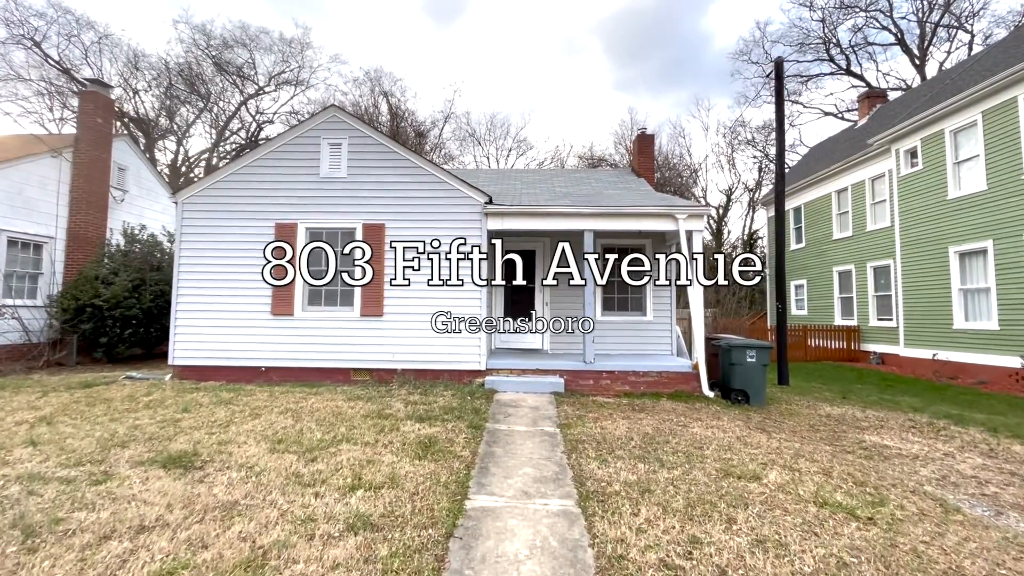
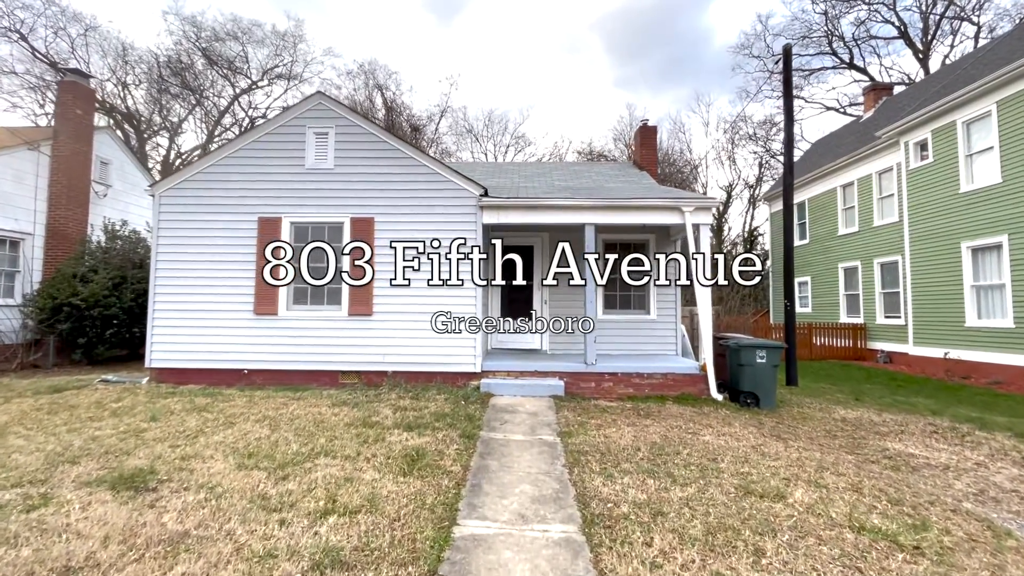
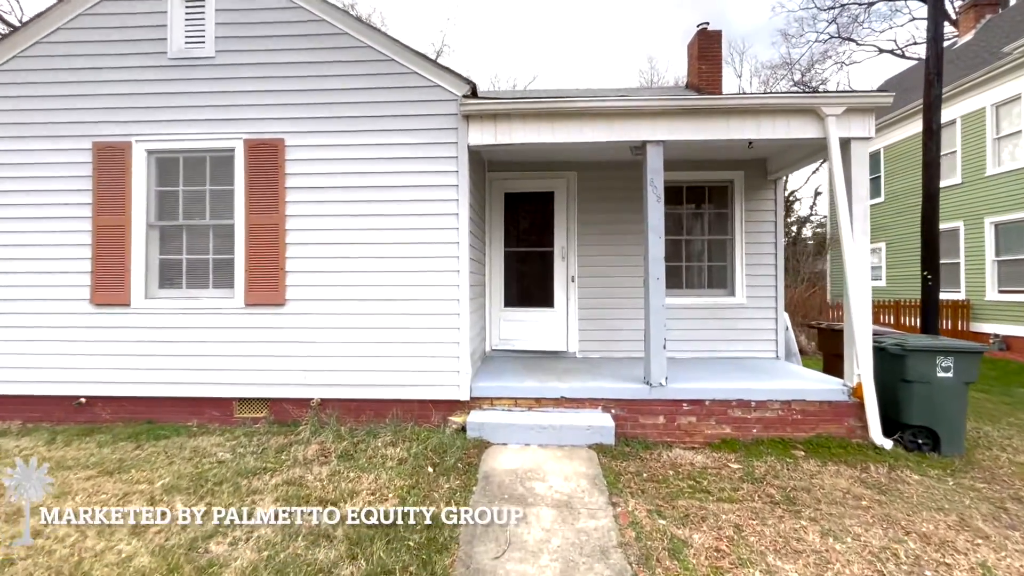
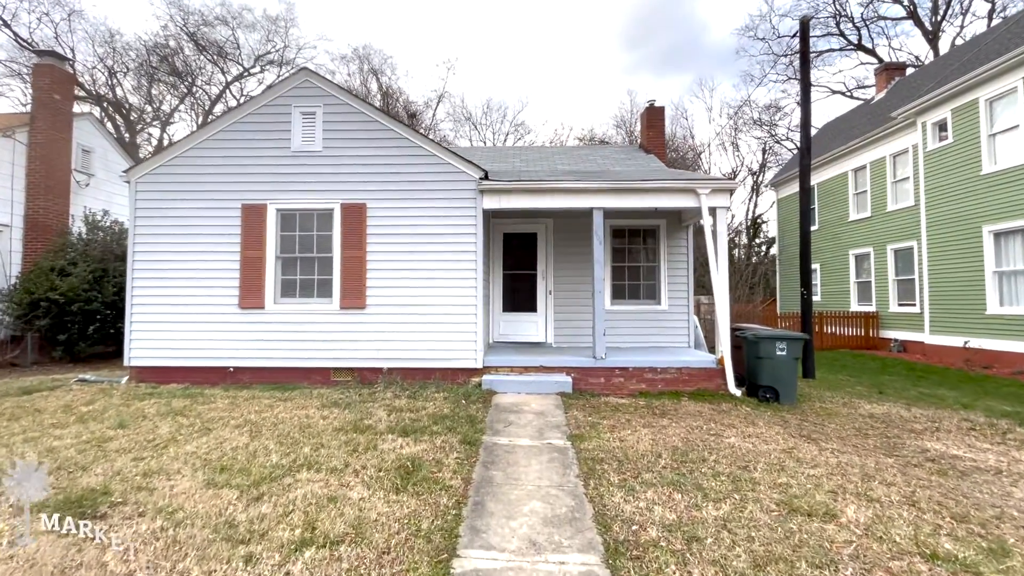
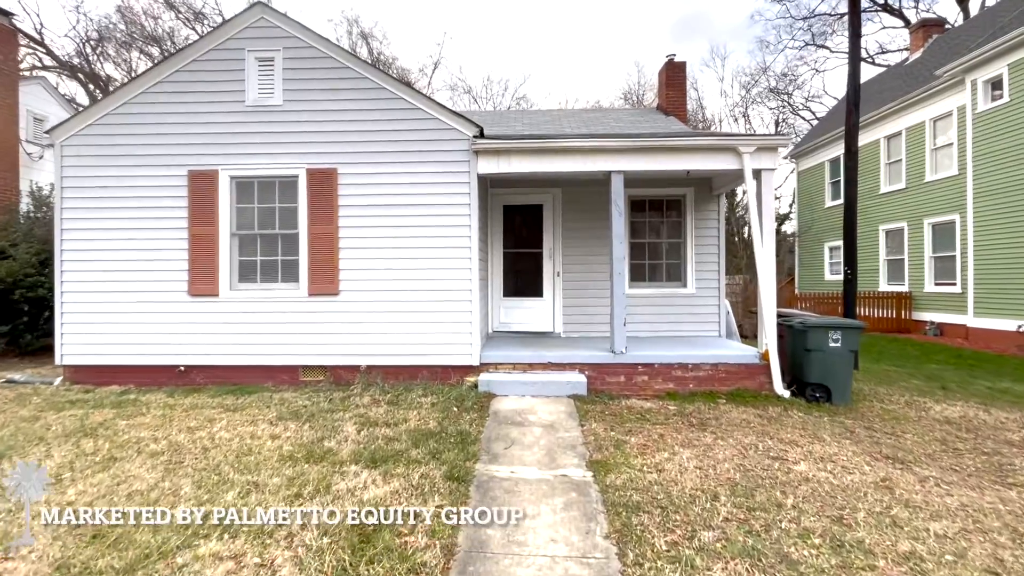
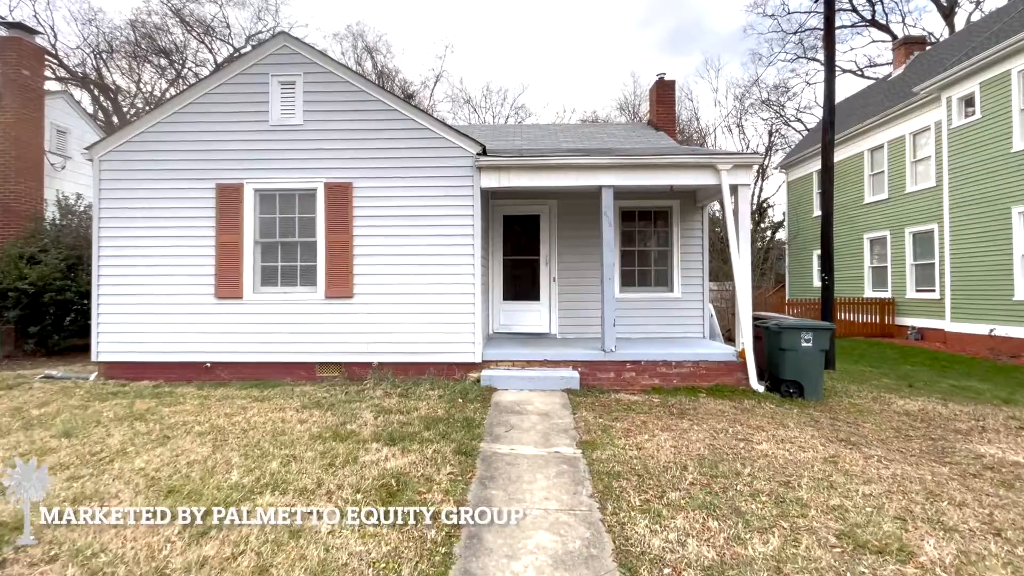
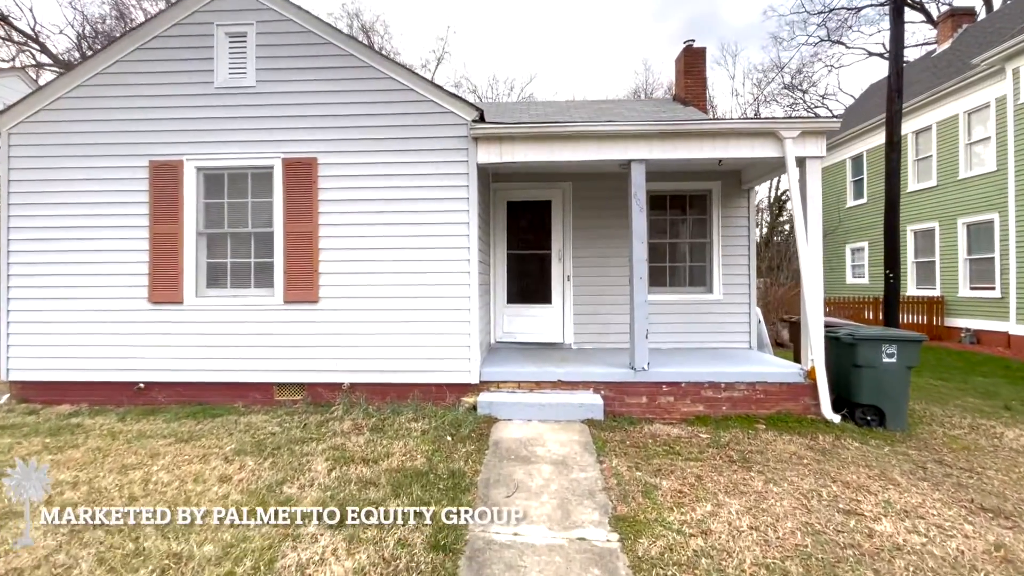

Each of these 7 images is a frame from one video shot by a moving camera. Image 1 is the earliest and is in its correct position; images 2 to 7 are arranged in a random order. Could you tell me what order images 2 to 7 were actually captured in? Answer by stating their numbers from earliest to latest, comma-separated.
2, 4, 6, 5, 7, 3
